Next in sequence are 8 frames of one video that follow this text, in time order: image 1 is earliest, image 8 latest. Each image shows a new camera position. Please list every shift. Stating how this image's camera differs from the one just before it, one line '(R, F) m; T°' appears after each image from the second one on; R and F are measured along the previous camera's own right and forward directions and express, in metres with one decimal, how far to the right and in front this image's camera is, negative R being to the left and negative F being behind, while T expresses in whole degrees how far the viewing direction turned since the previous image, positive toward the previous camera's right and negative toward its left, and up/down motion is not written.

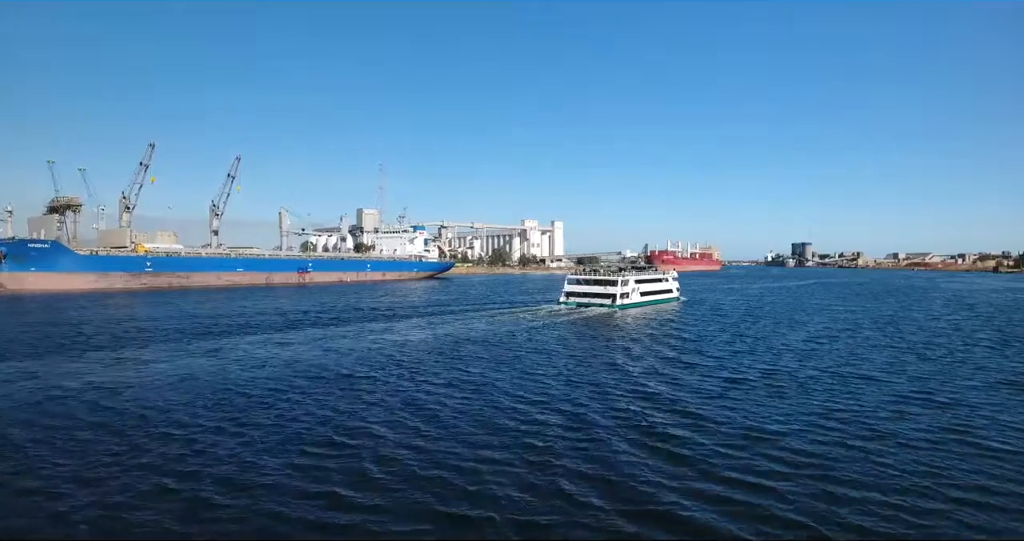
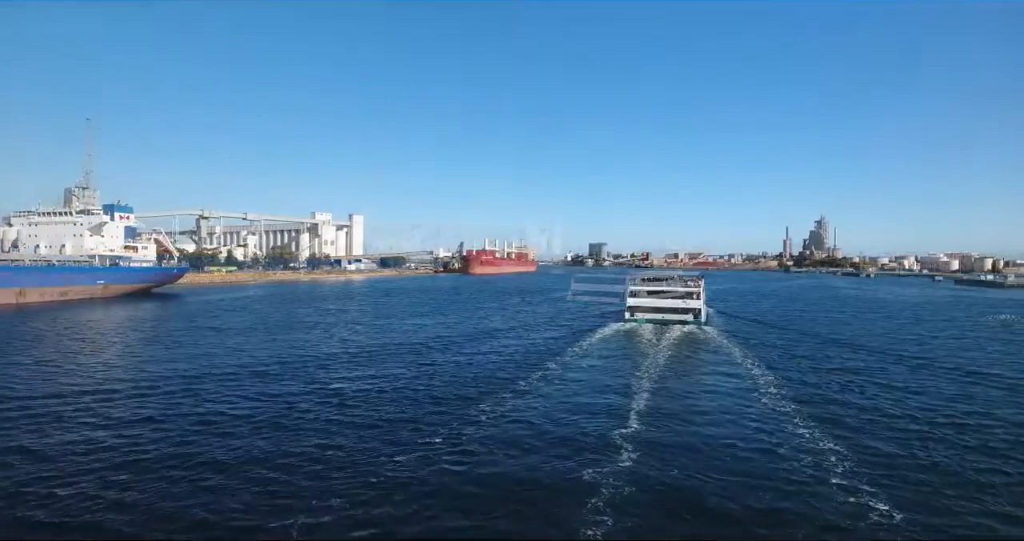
(0.0, +1.2) m; +2°
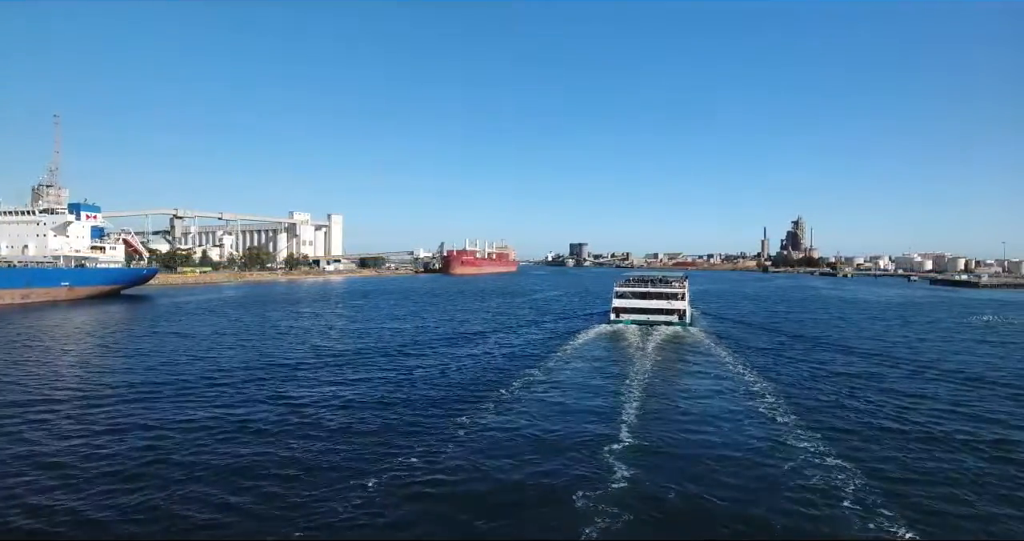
(0.0, +1.1) m; +2°
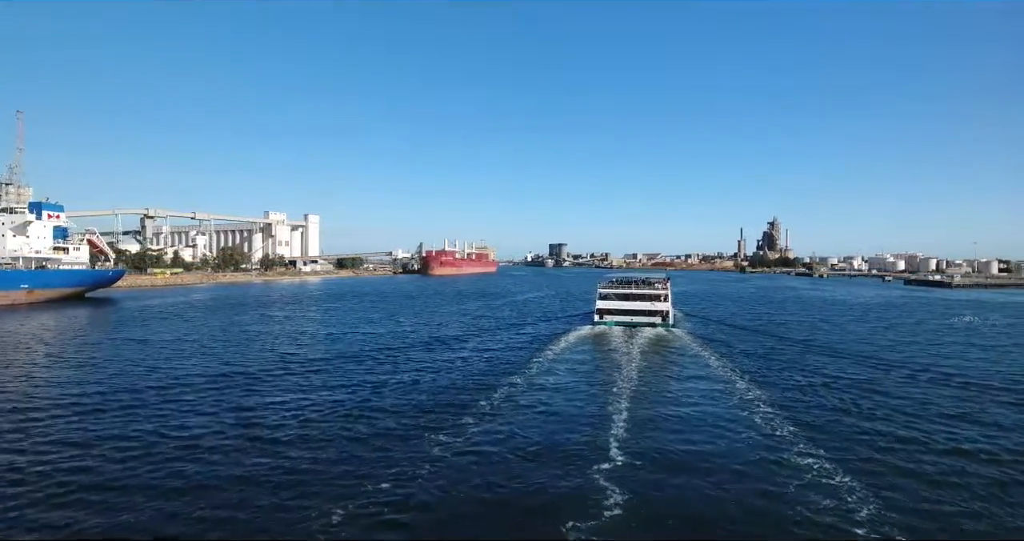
(0.0, +1.1) m; +2°
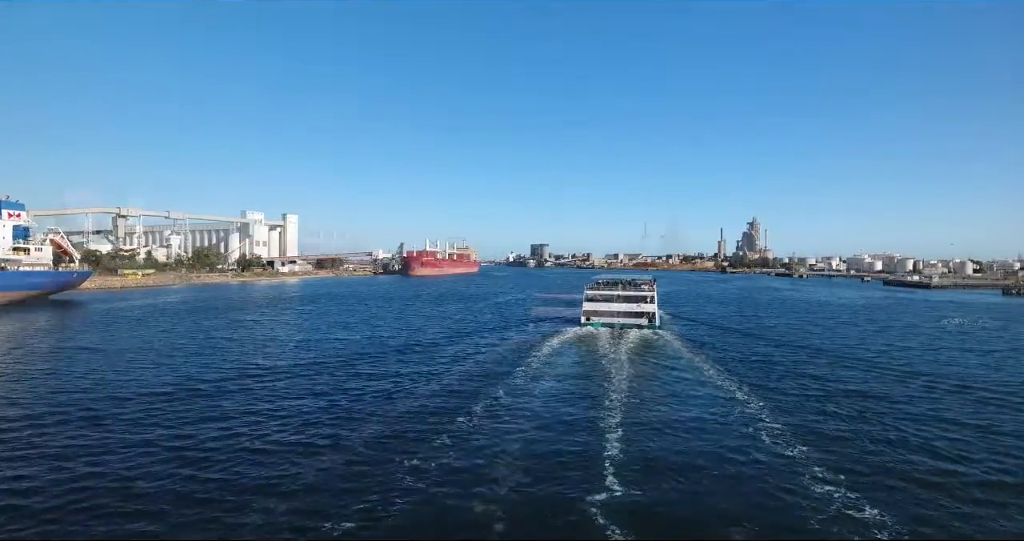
(0.0, +1.5) m; +2°
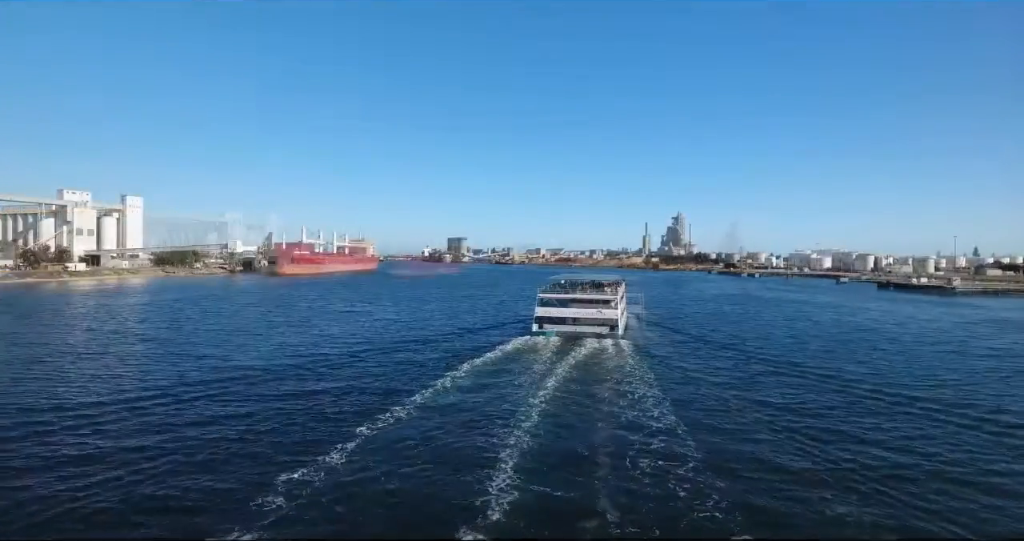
(+1.3, -3.1) m; +1°
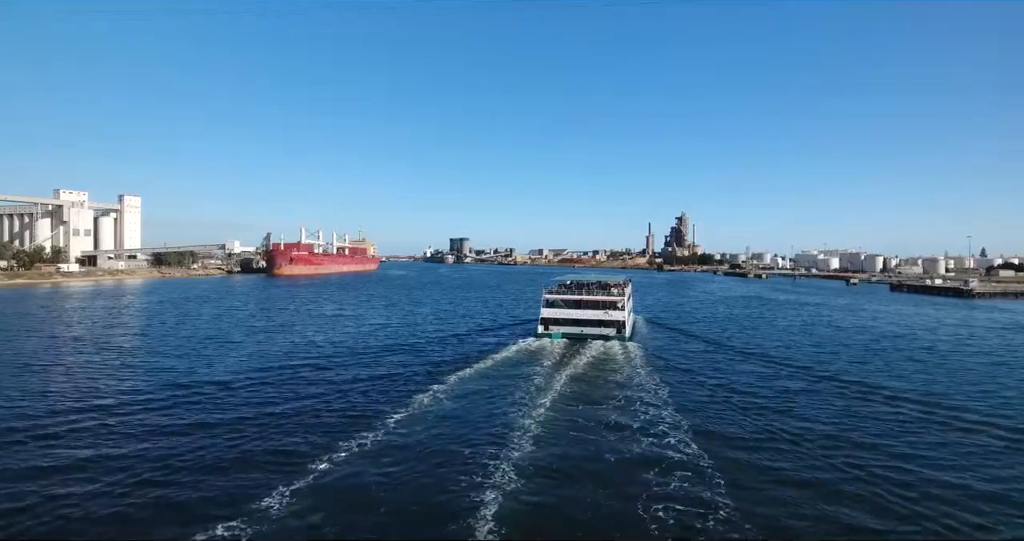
(-0.3, +1.2) m; 0°
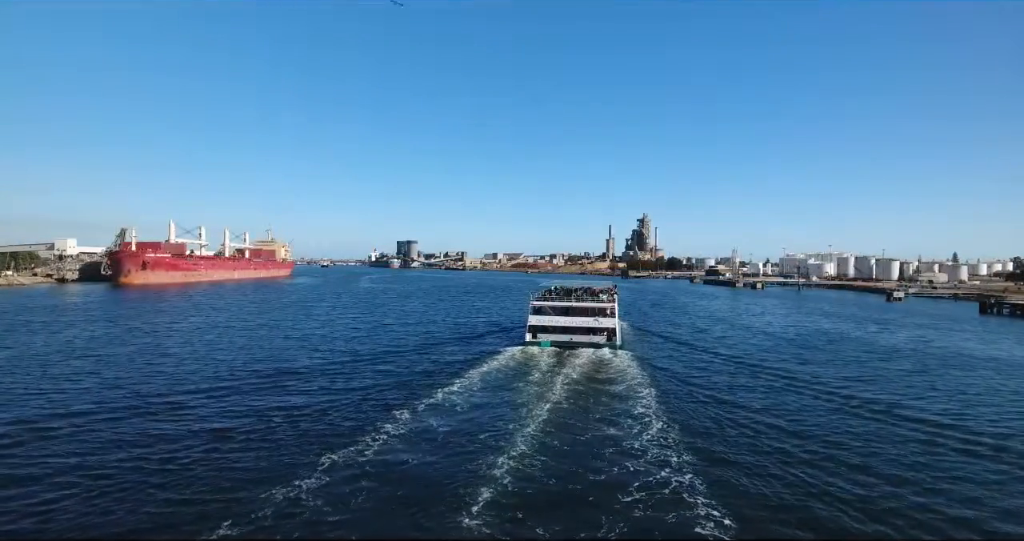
(-0.3, +1.2) m; 0°
